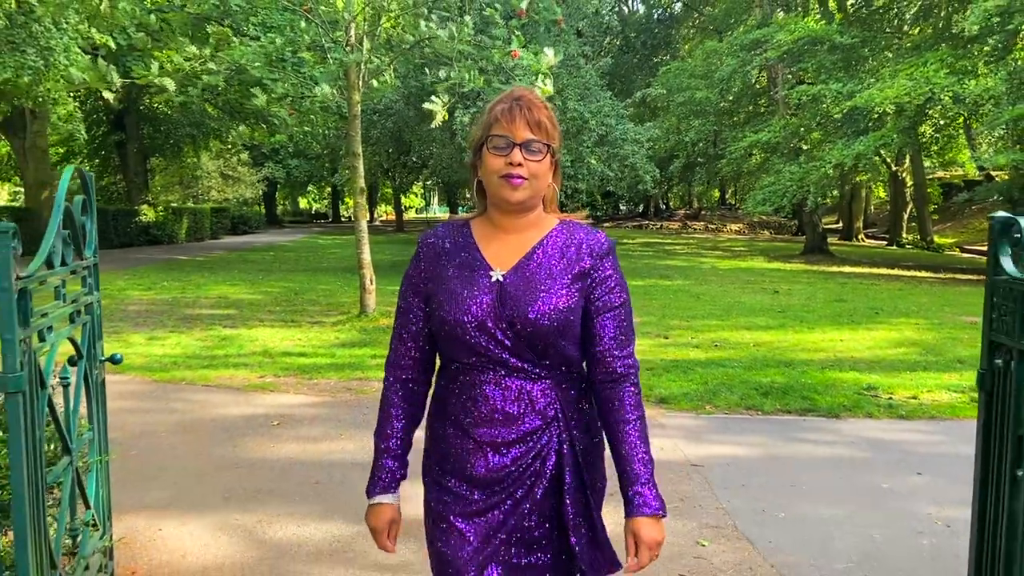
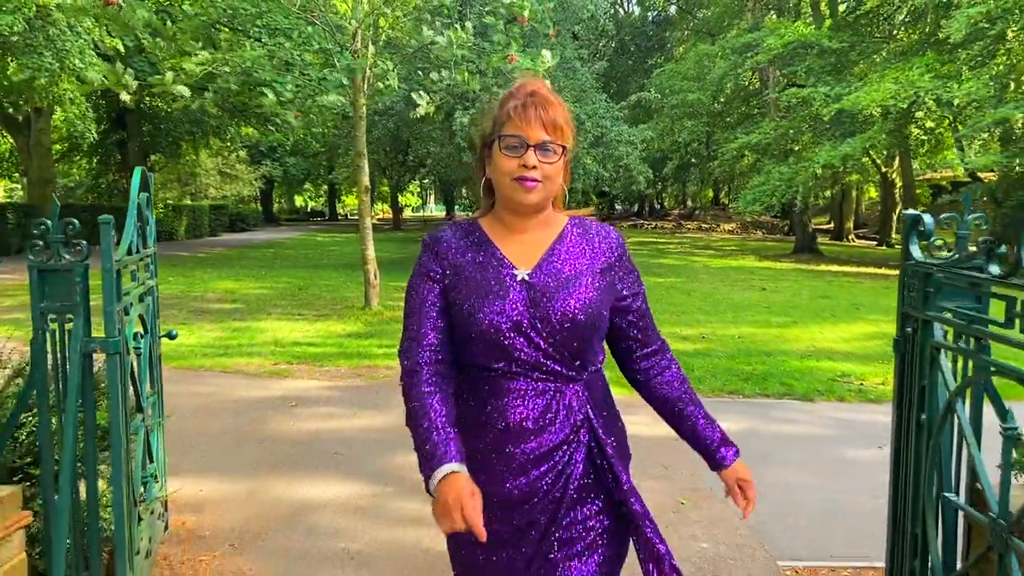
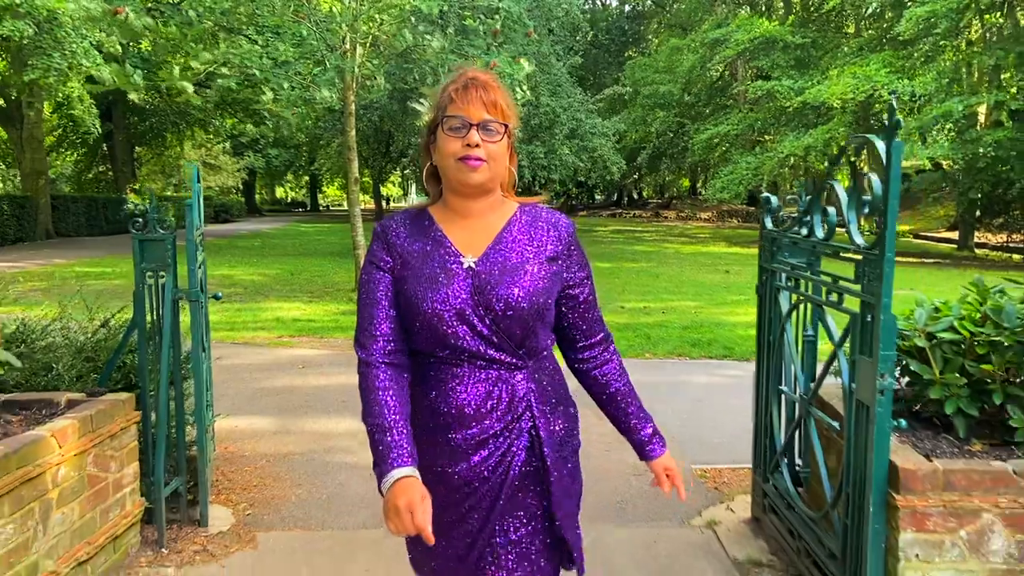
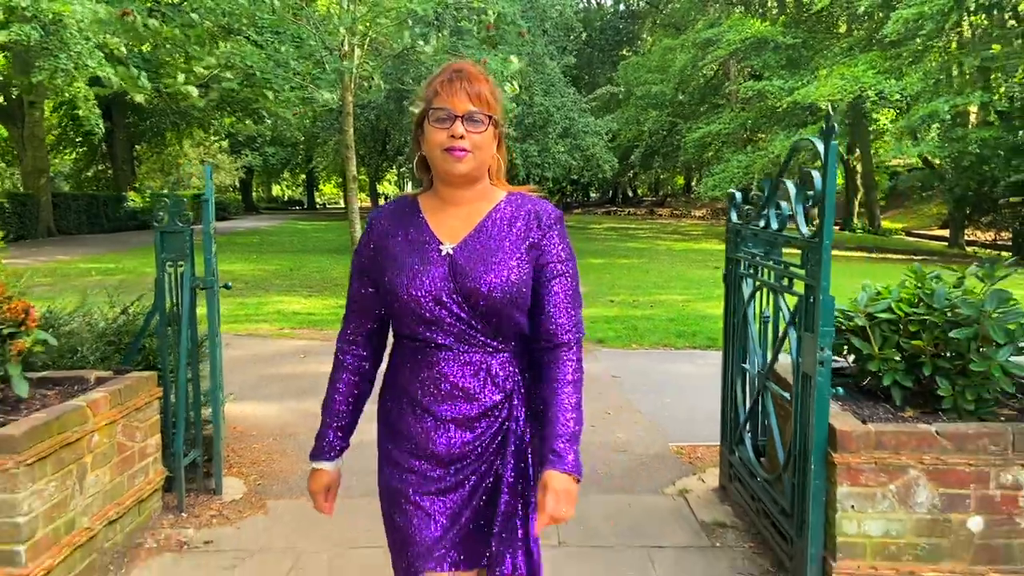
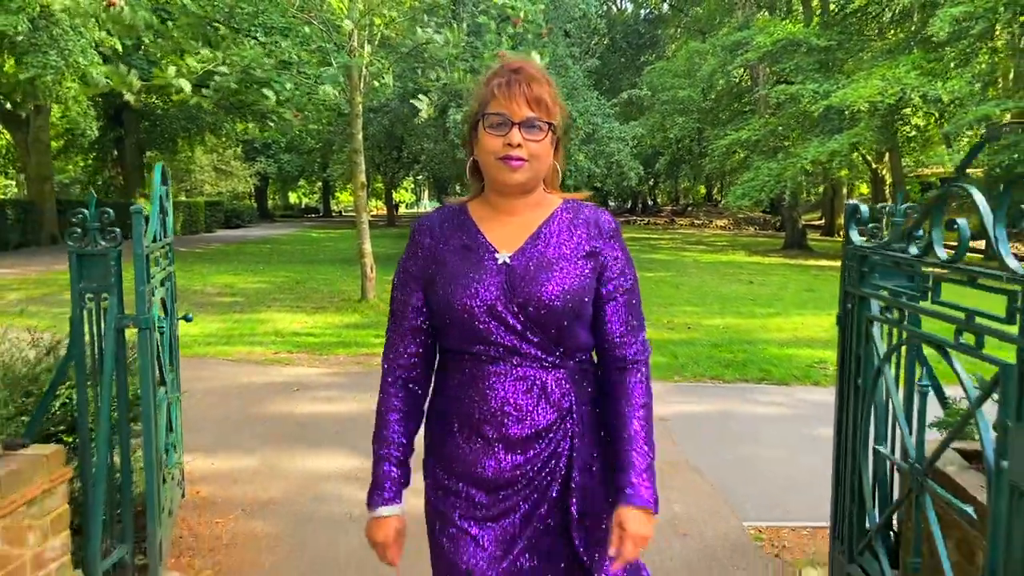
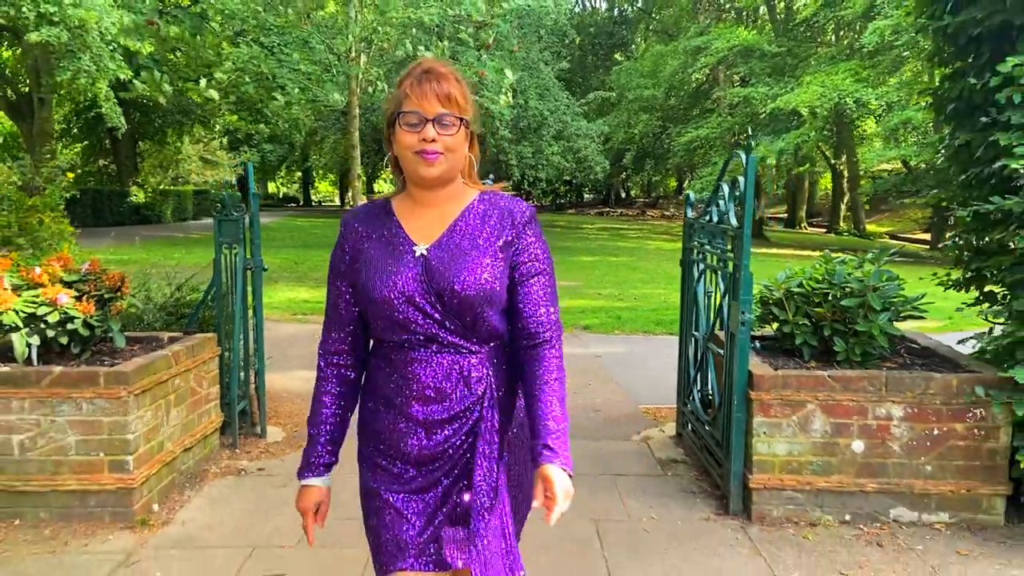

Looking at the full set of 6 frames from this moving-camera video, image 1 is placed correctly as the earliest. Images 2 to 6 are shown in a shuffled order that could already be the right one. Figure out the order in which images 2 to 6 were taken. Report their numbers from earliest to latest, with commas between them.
2, 5, 3, 4, 6
